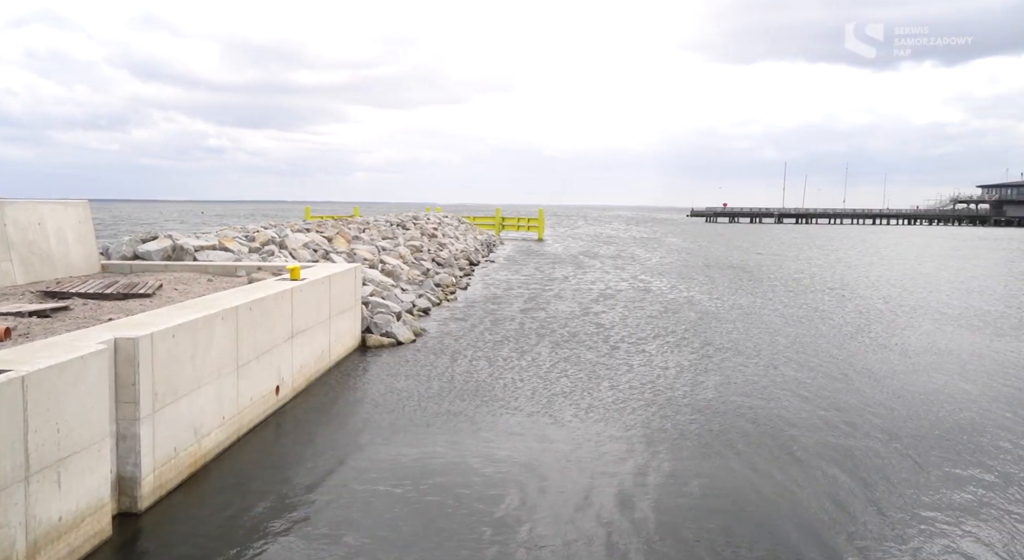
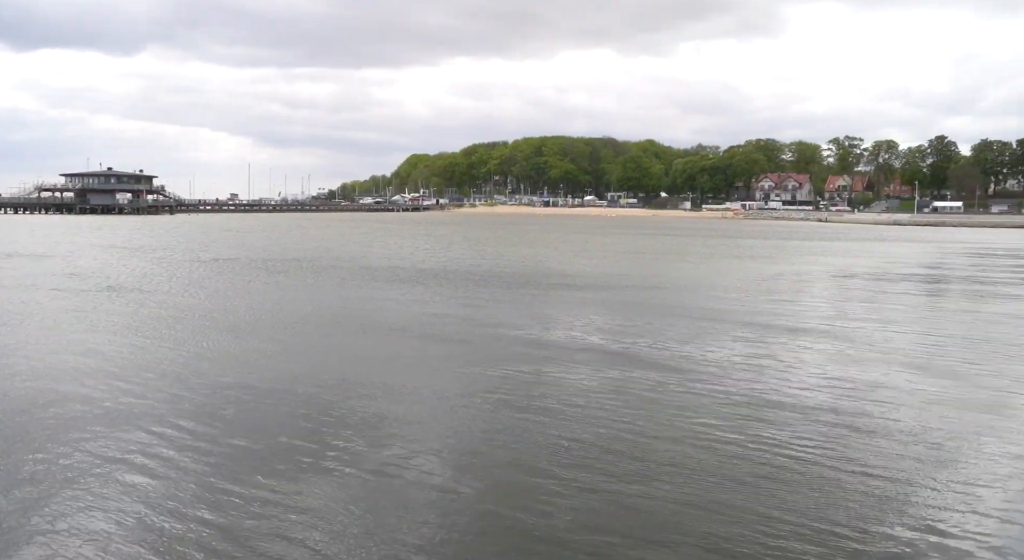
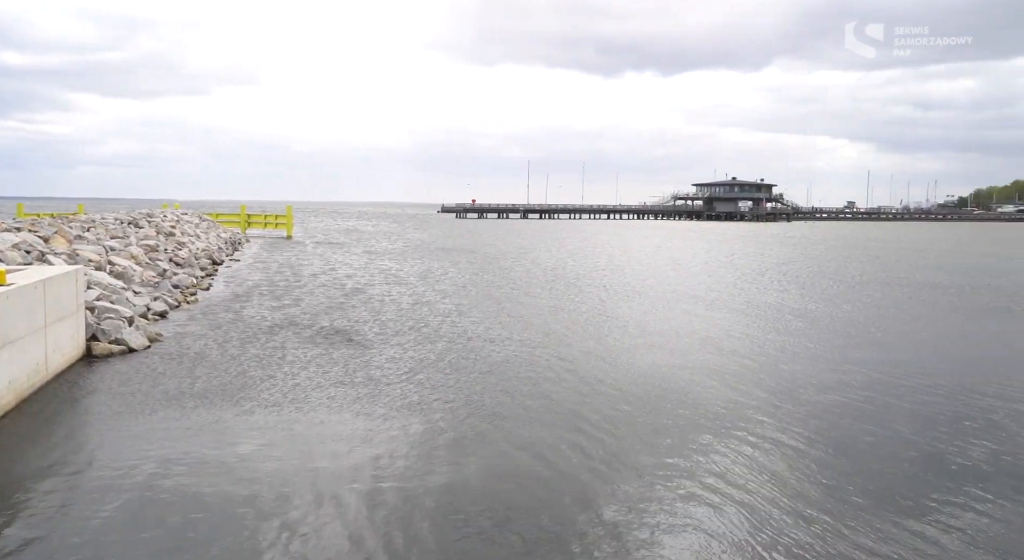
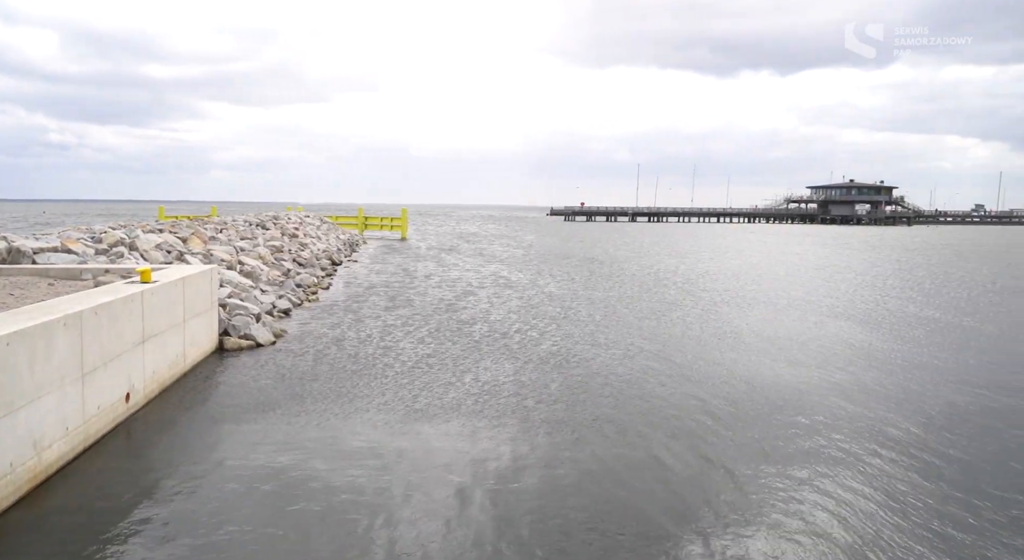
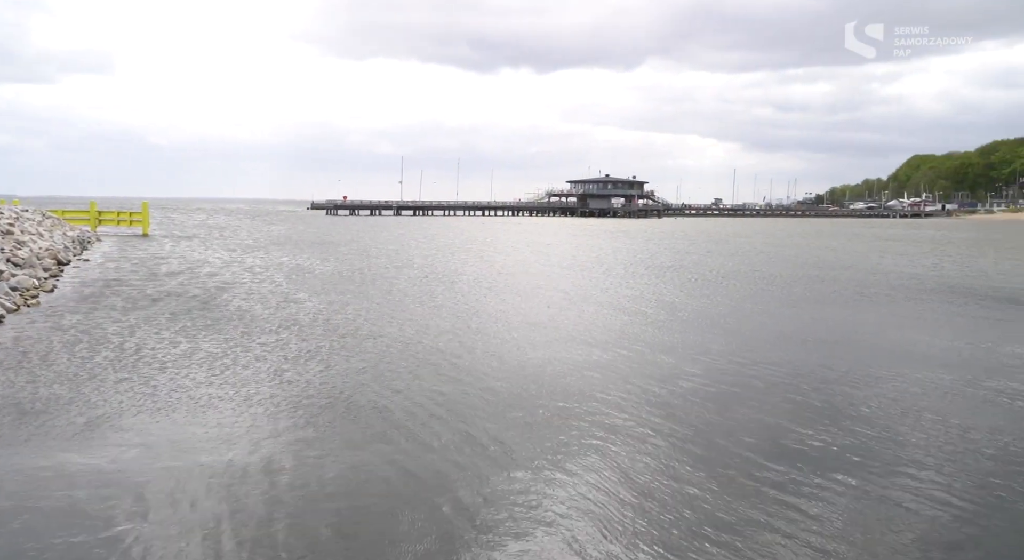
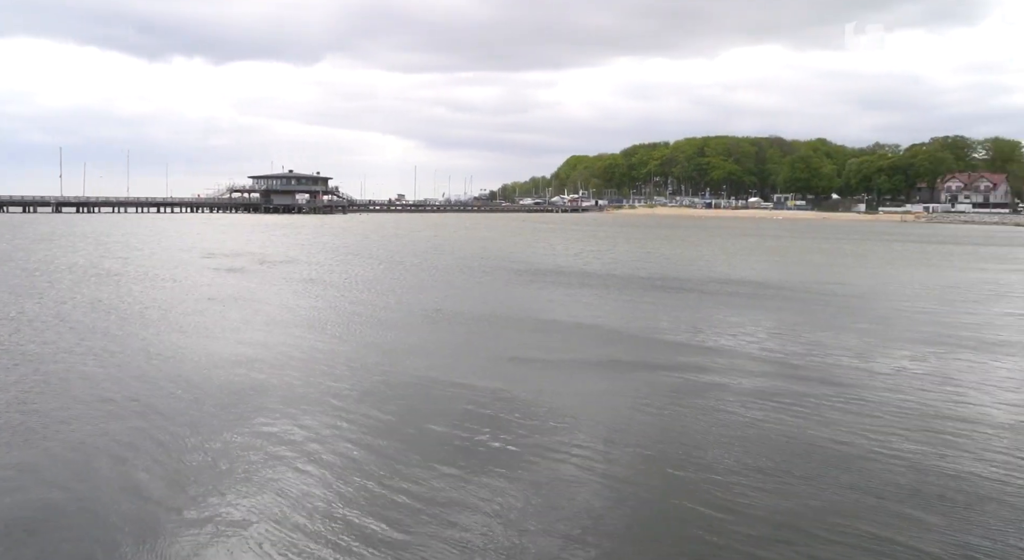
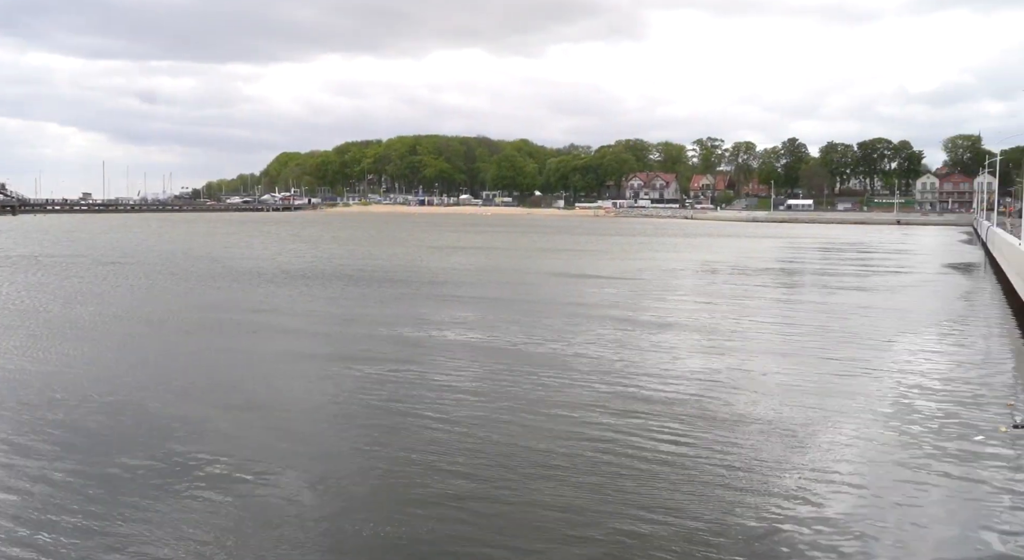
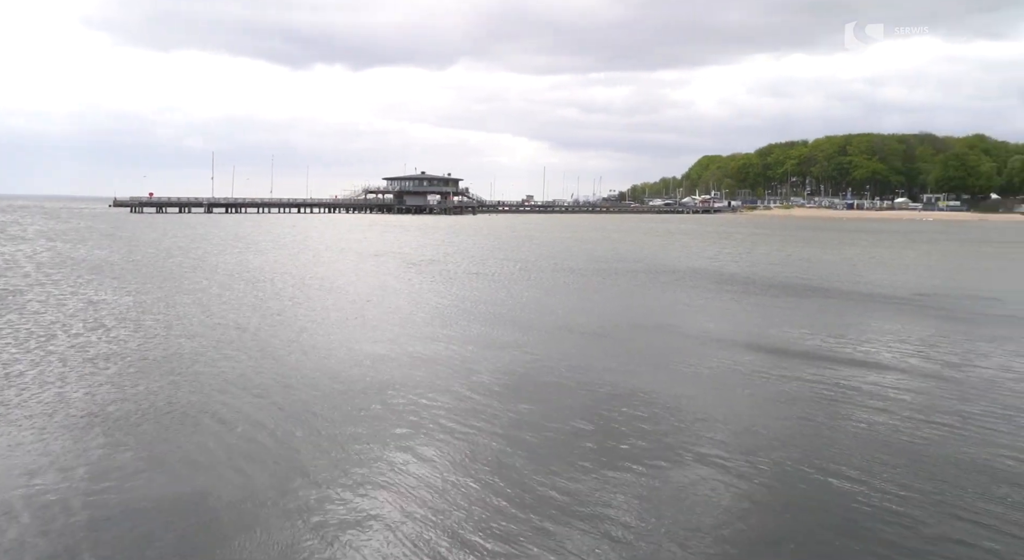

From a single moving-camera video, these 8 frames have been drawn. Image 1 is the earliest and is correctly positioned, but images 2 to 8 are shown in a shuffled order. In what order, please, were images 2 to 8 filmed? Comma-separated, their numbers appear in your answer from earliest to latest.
4, 3, 5, 8, 6, 2, 7
